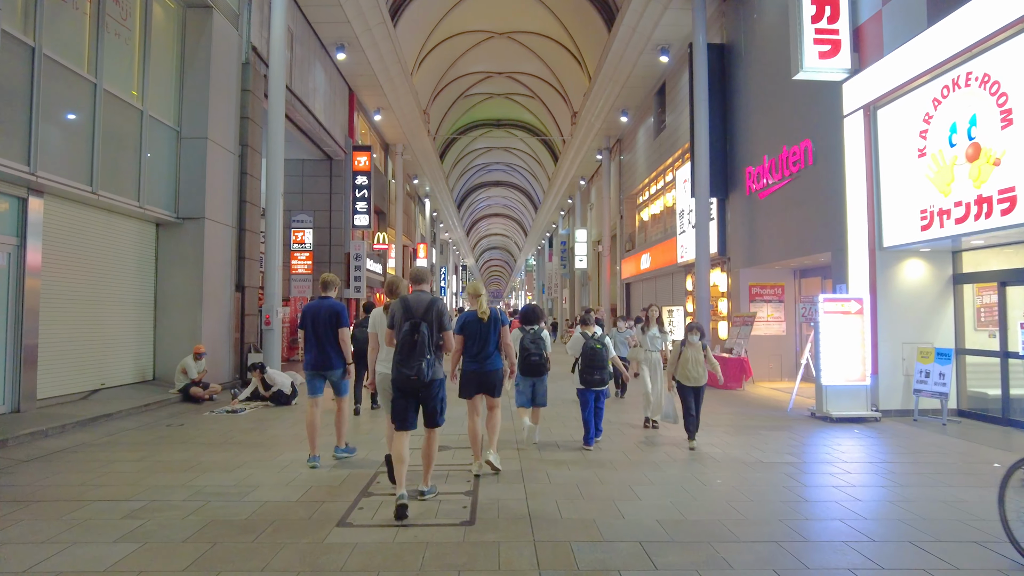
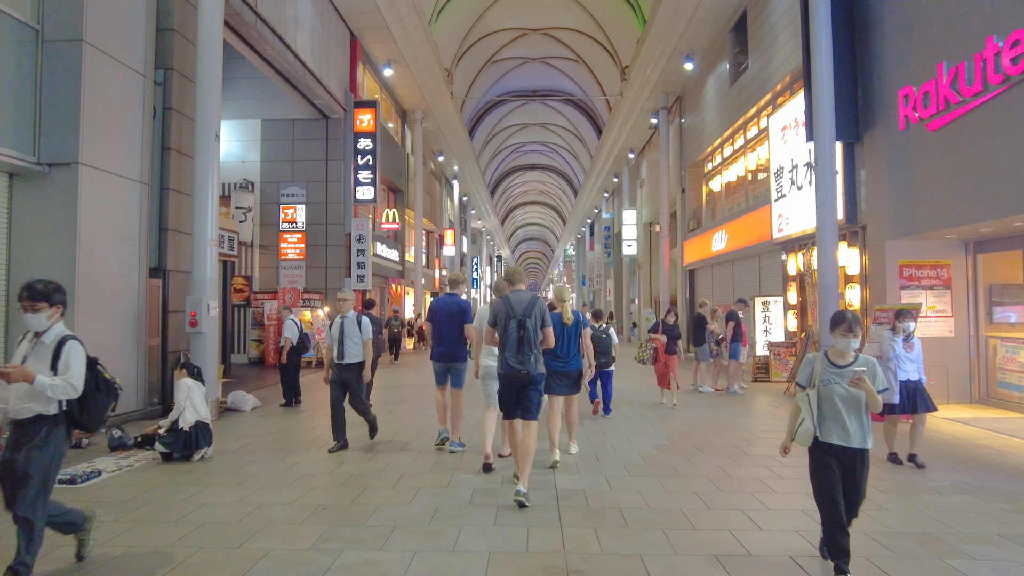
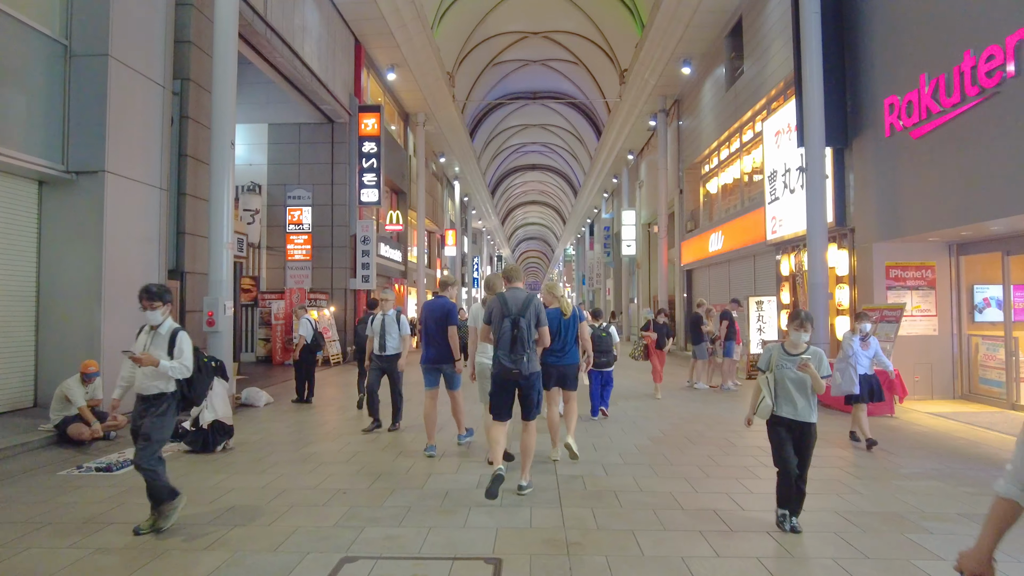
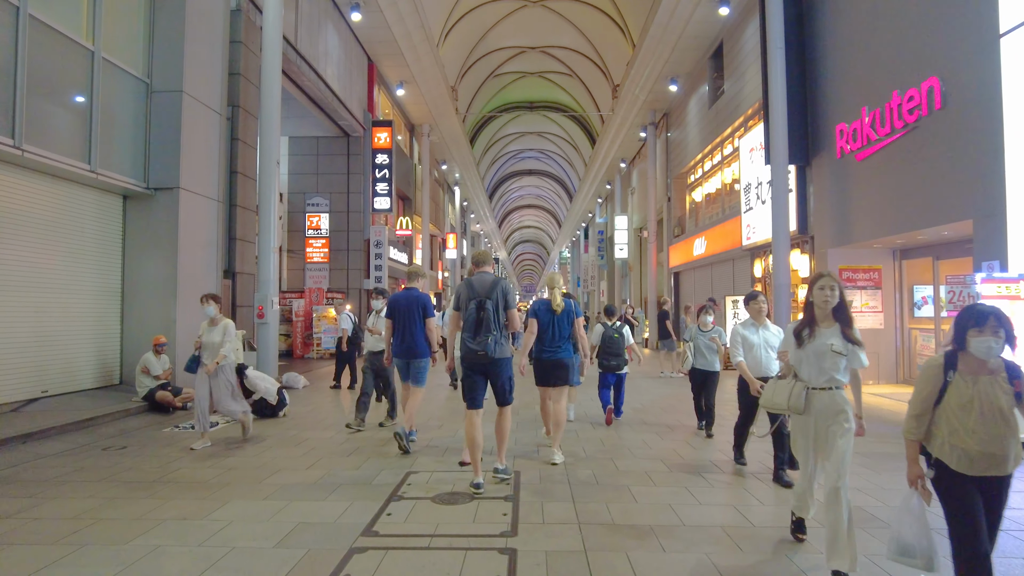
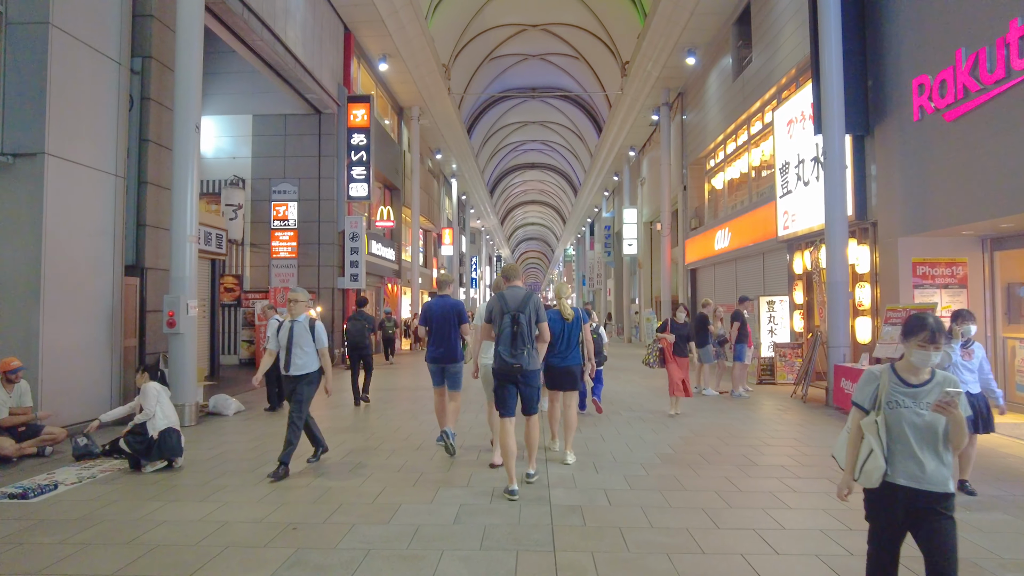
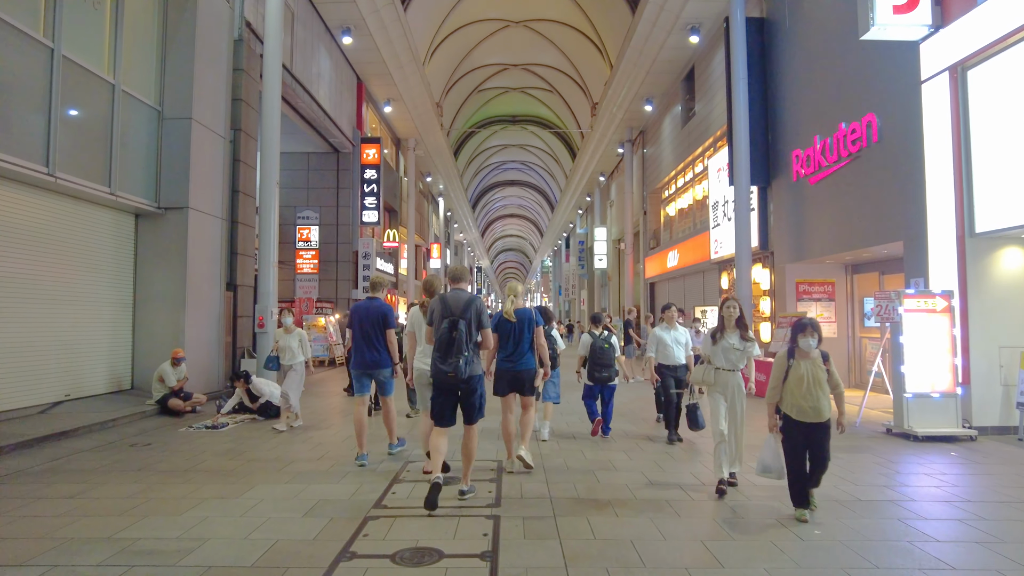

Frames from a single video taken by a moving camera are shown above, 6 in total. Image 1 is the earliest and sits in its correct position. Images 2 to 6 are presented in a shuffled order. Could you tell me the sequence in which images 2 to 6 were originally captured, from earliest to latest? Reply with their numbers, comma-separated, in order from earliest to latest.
6, 4, 3, 2, 5
